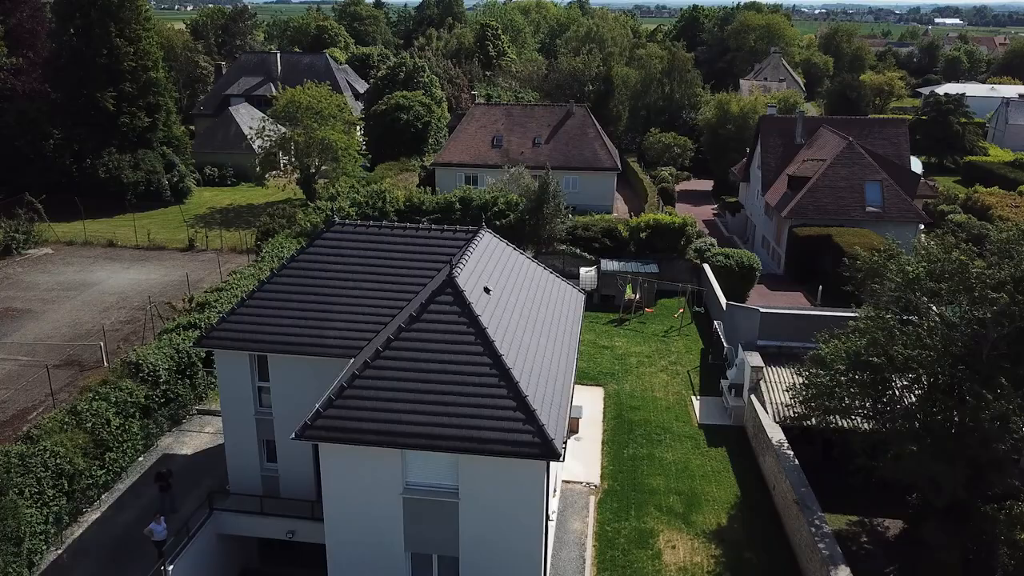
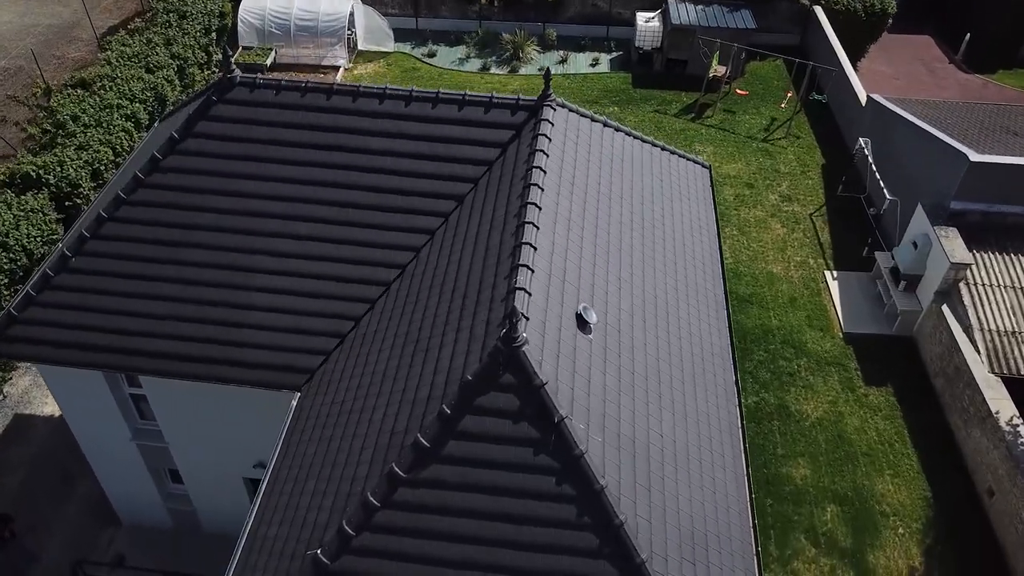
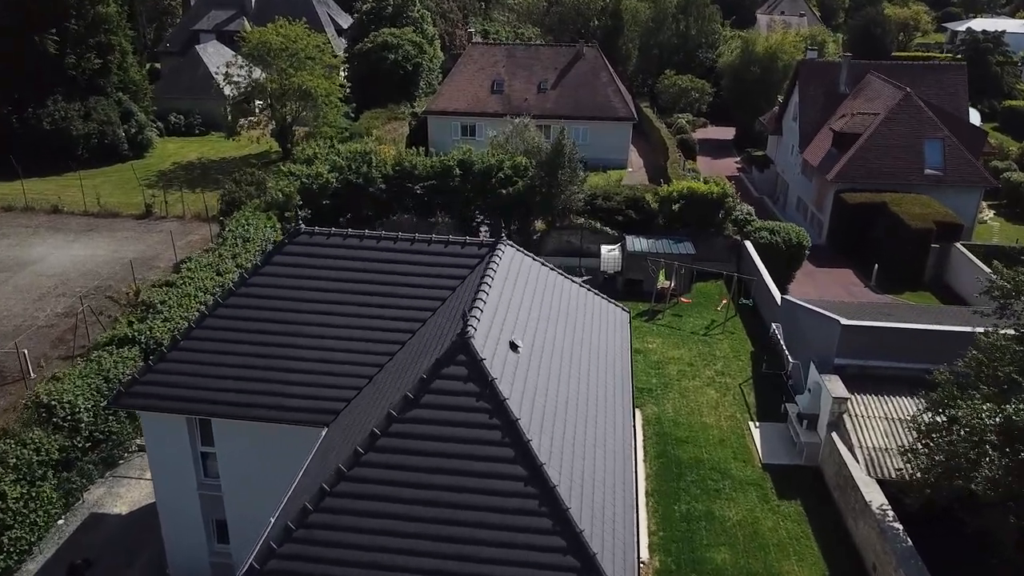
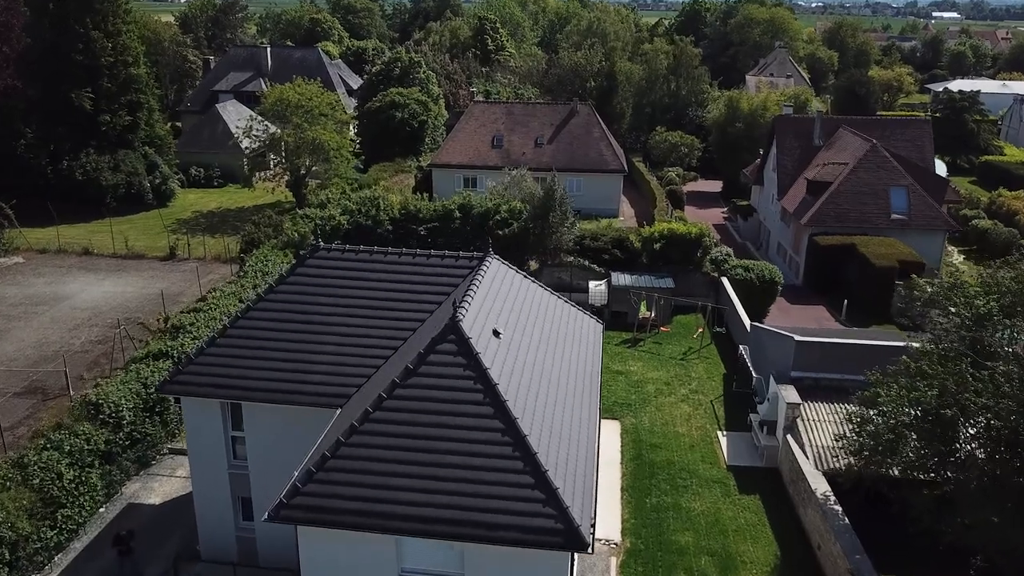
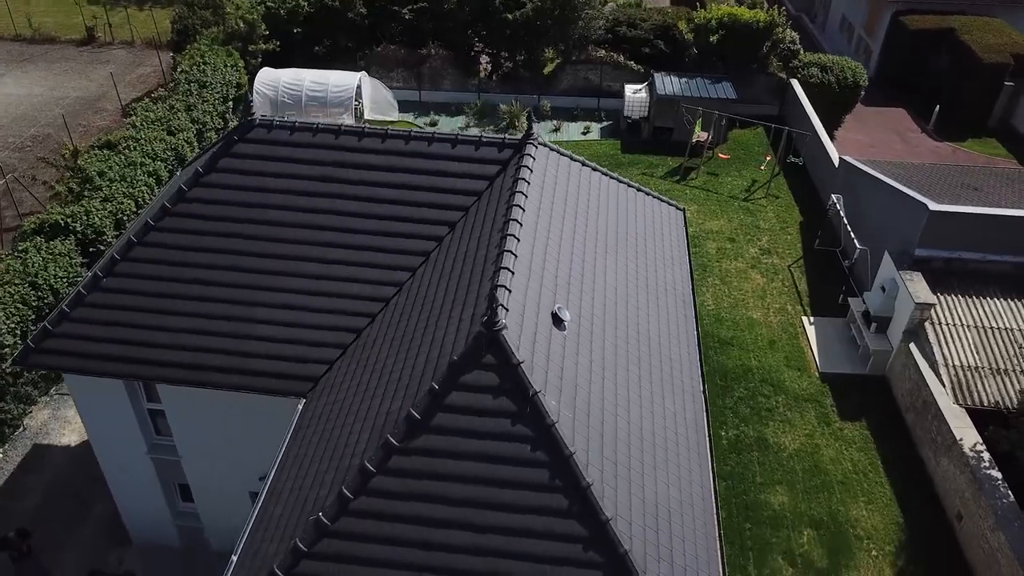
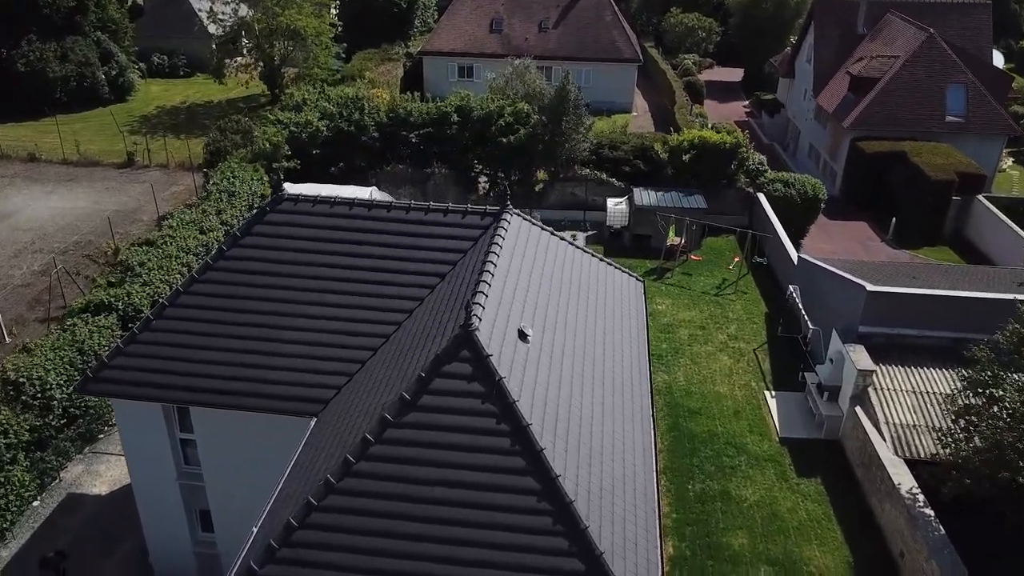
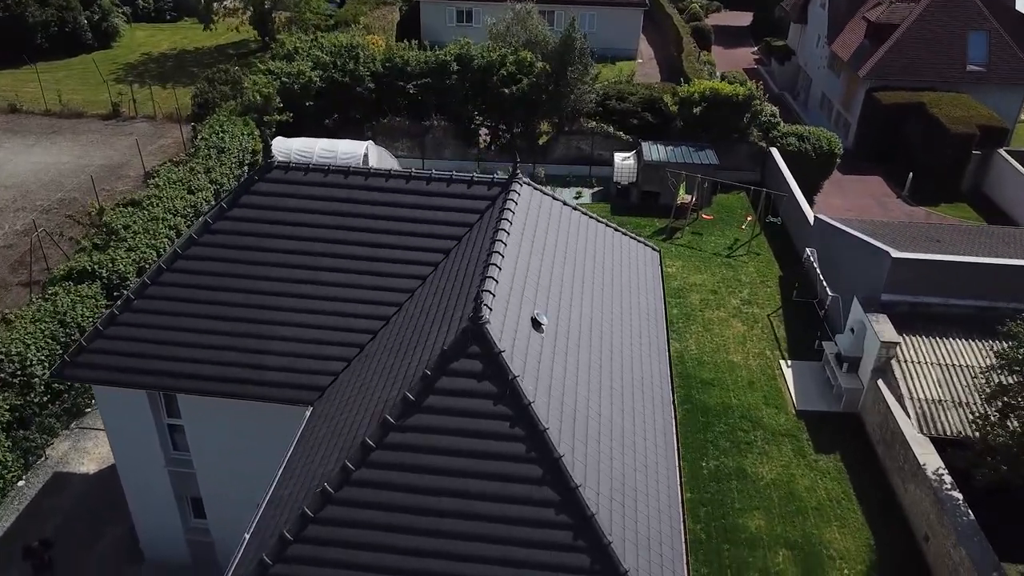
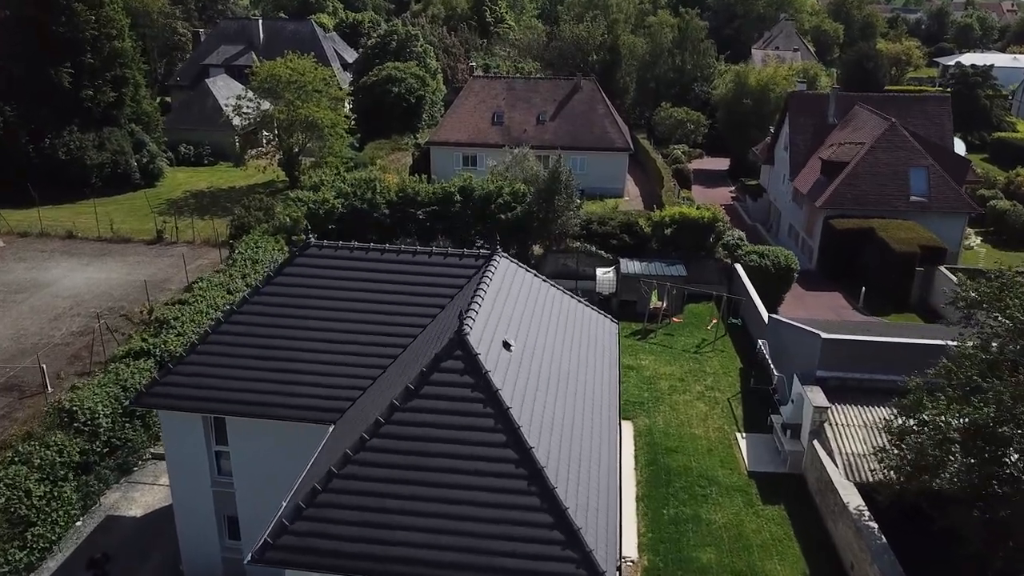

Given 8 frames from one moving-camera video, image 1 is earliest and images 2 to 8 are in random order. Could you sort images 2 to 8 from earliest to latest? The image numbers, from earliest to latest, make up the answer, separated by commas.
4, 8, 3, 6, 7, 5, 2
